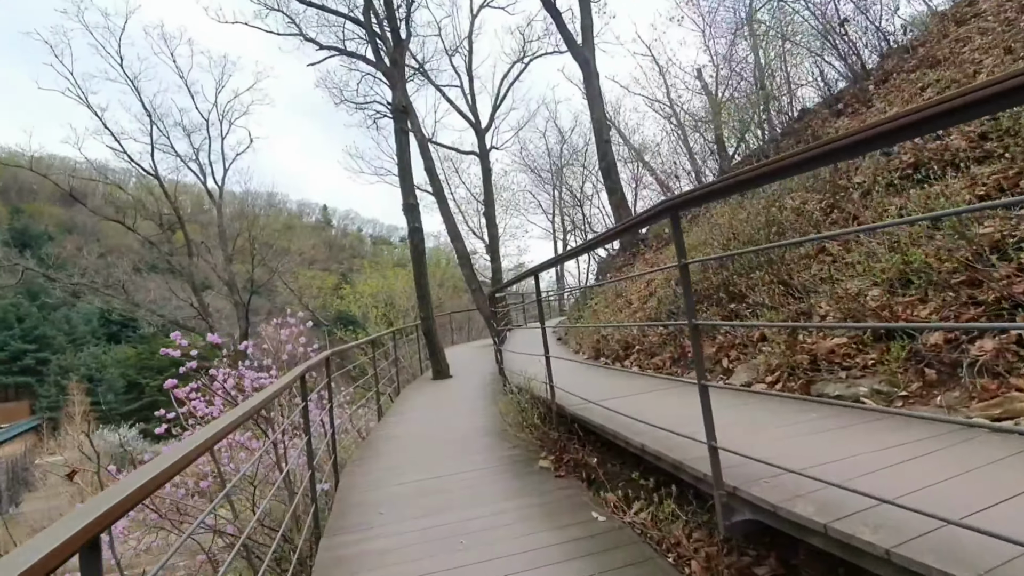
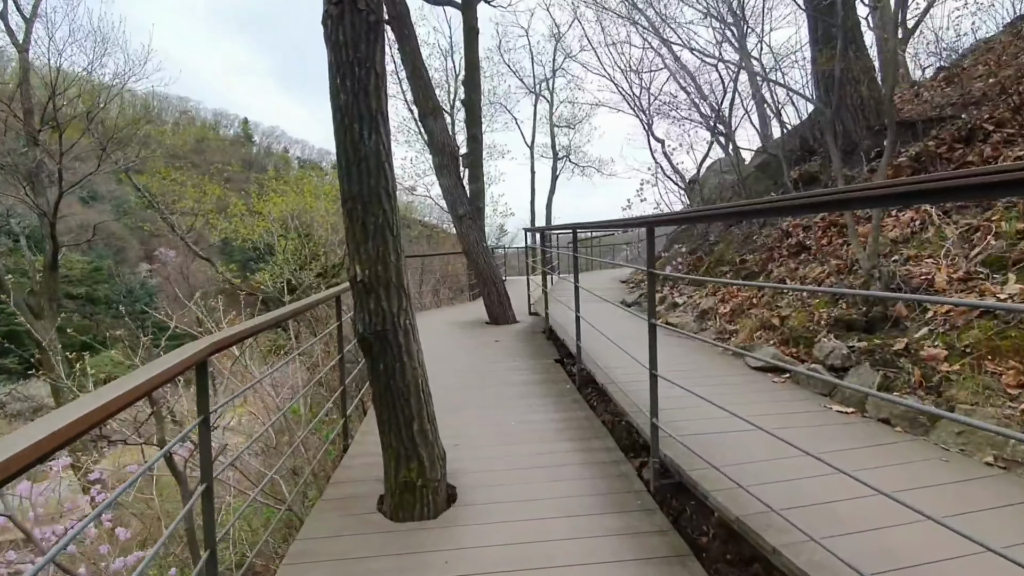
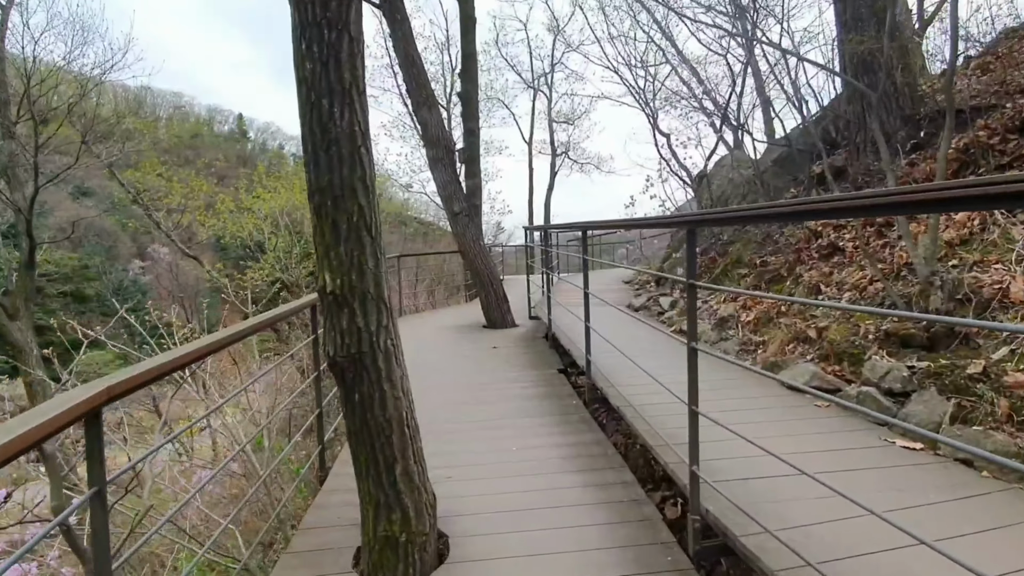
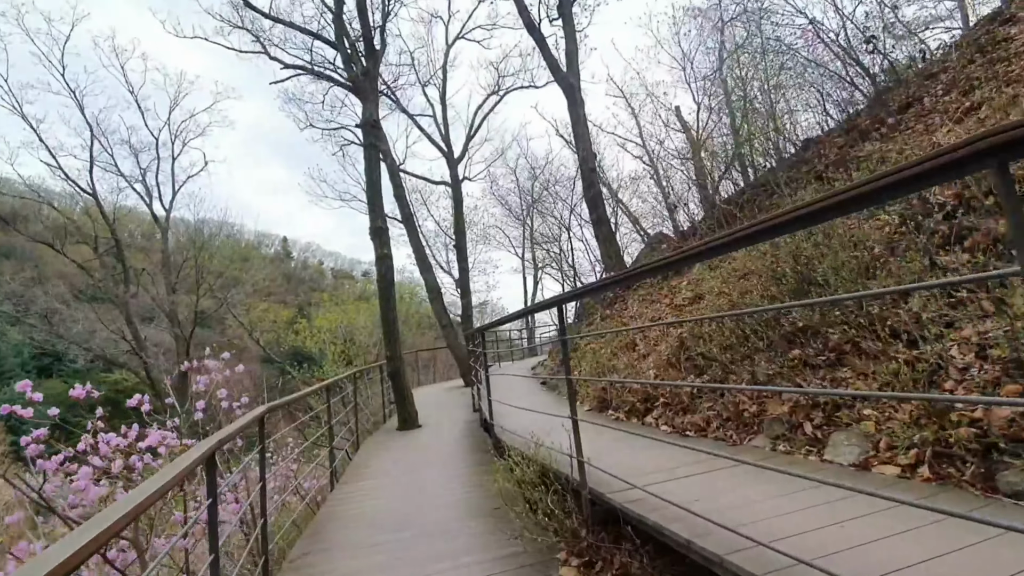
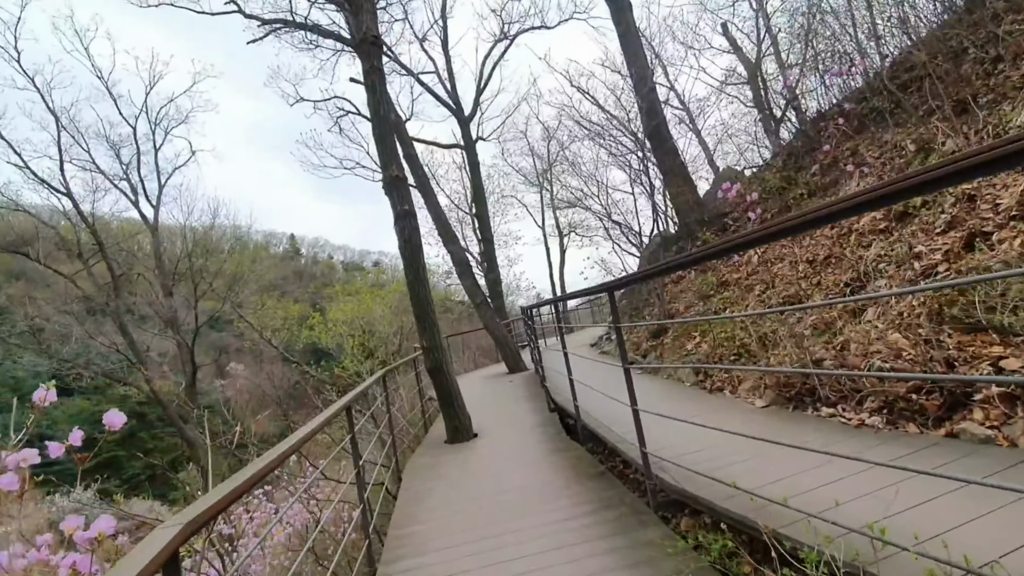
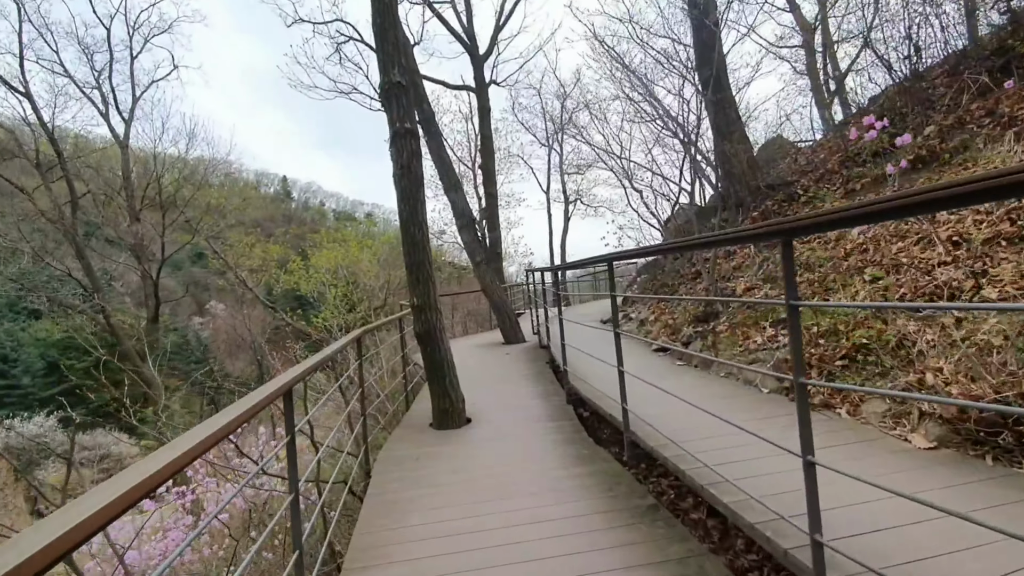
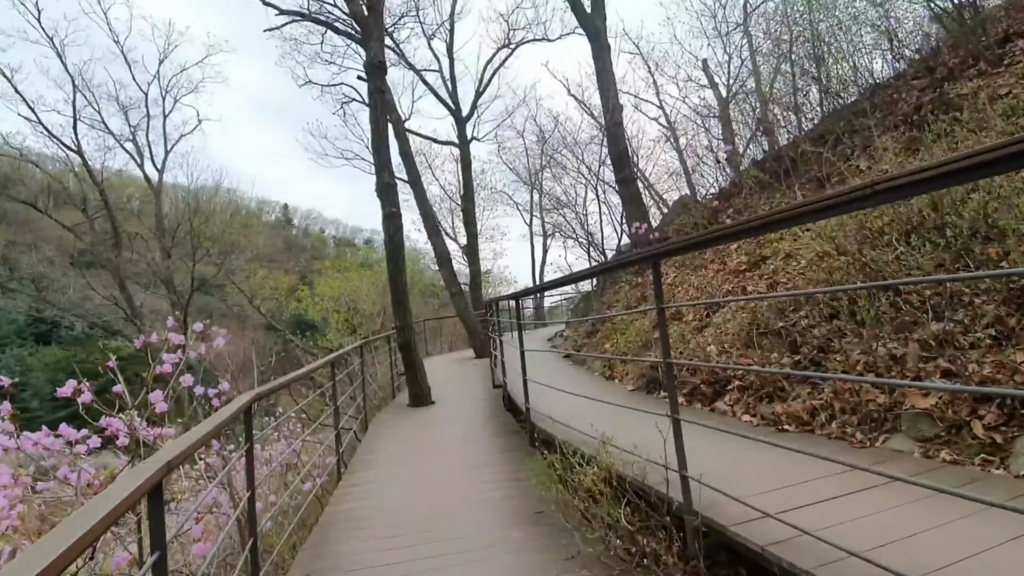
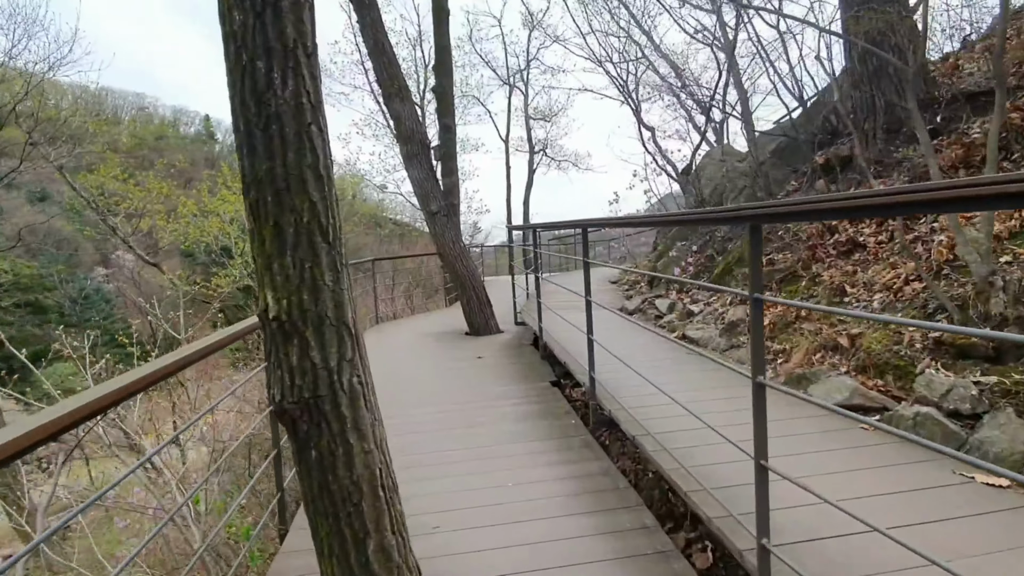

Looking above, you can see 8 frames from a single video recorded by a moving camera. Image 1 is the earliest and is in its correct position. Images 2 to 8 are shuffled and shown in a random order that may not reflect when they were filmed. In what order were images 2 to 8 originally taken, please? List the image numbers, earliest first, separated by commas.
4, 7, 5, 6, 2, 3, 8
